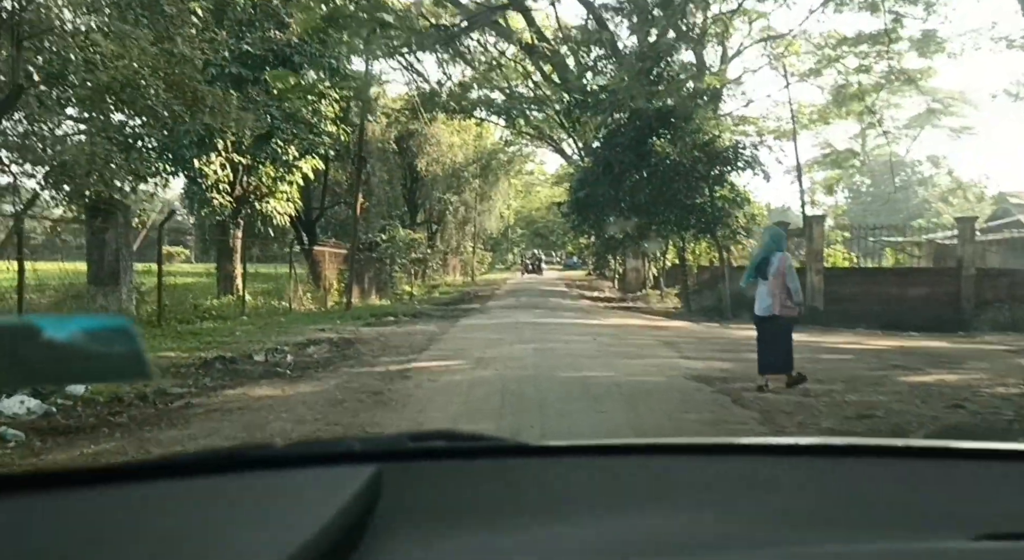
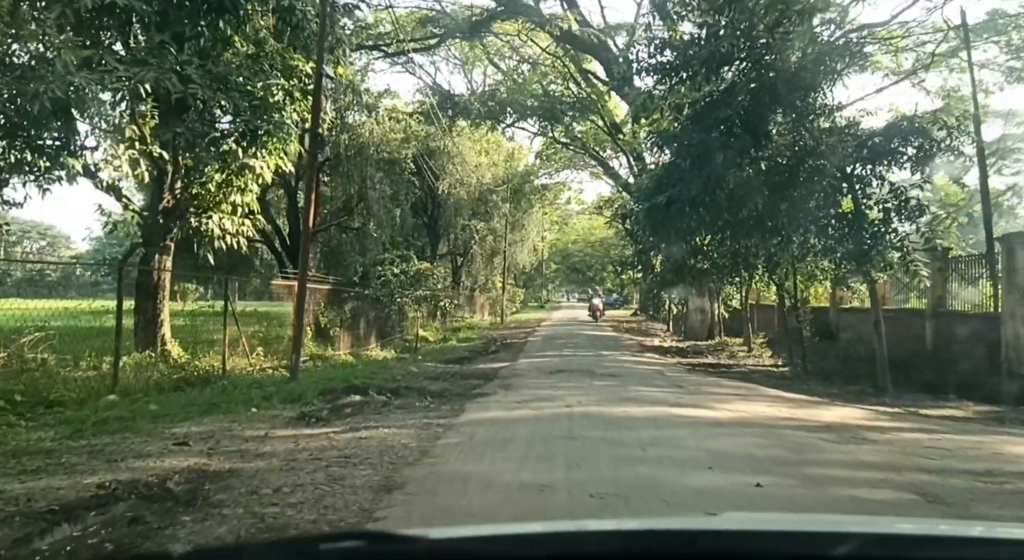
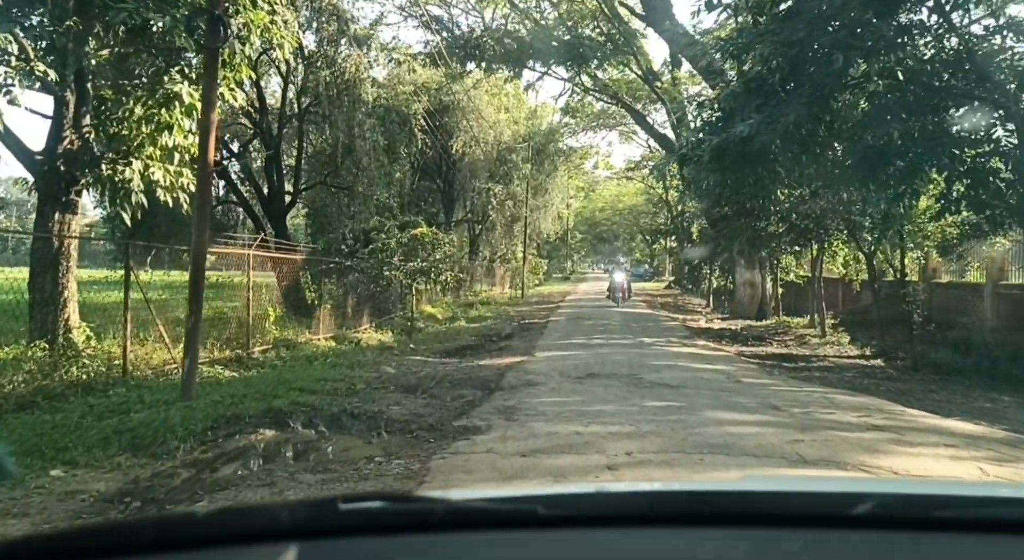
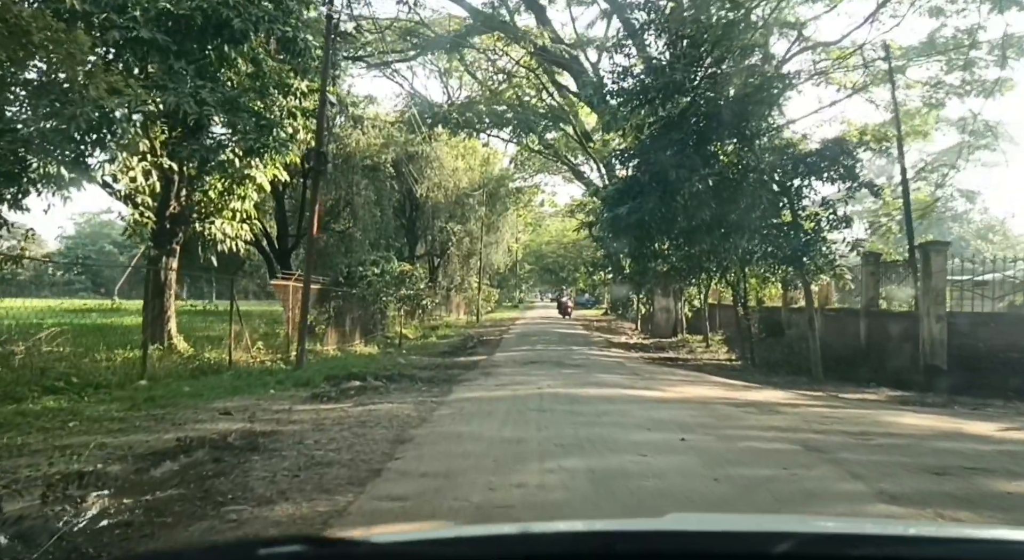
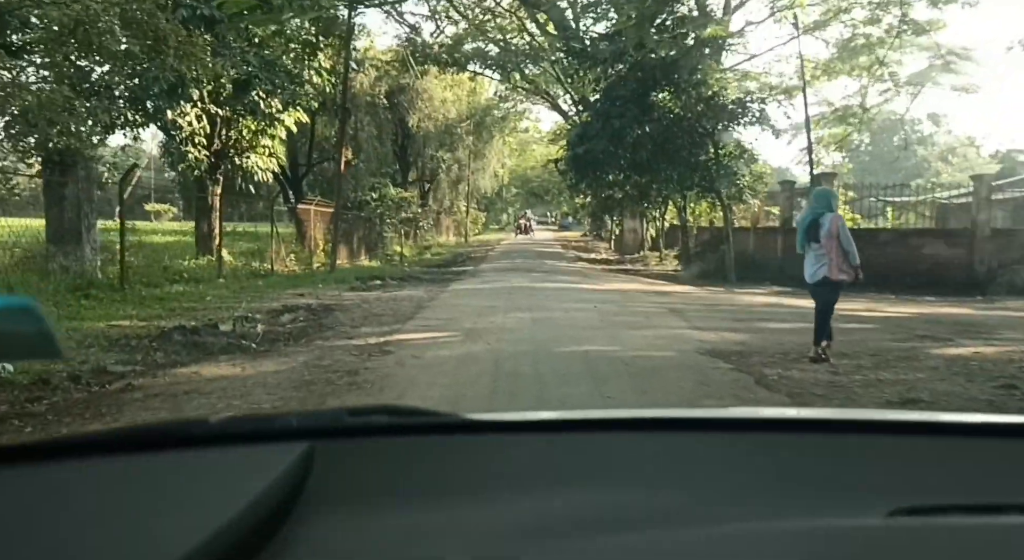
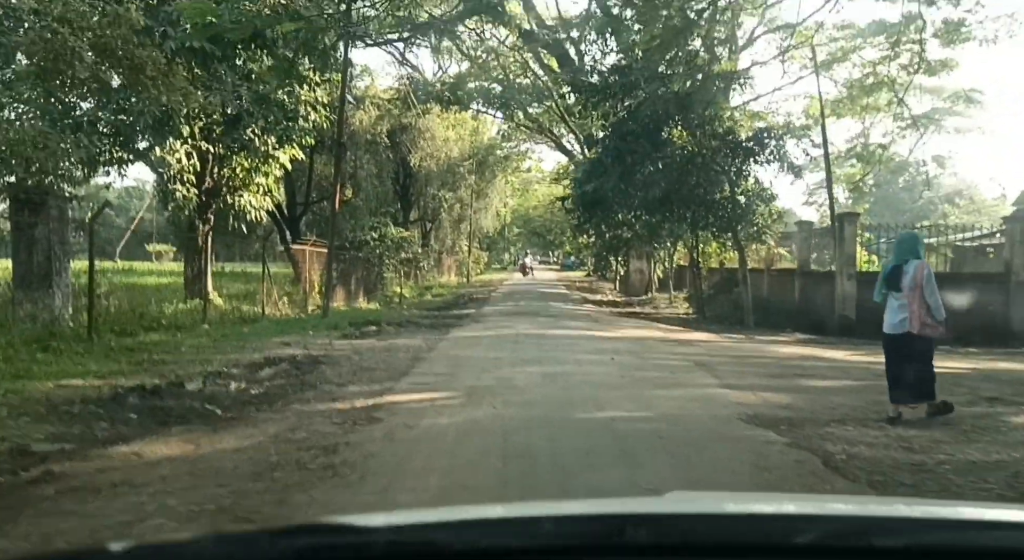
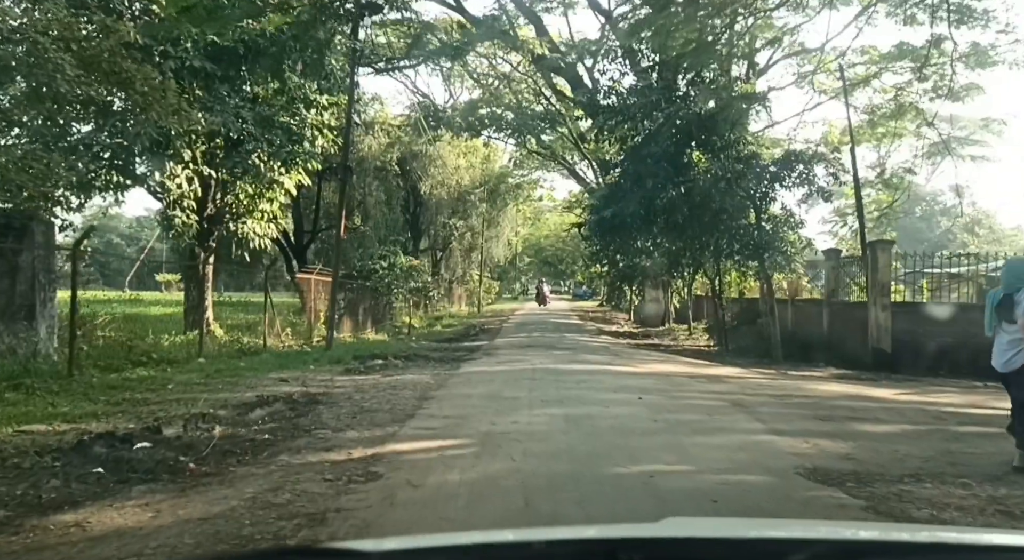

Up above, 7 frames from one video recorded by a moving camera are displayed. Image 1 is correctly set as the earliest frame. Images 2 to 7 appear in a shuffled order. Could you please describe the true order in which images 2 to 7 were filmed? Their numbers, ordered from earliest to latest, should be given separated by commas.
5, 6, 7, 4, 2, 3
